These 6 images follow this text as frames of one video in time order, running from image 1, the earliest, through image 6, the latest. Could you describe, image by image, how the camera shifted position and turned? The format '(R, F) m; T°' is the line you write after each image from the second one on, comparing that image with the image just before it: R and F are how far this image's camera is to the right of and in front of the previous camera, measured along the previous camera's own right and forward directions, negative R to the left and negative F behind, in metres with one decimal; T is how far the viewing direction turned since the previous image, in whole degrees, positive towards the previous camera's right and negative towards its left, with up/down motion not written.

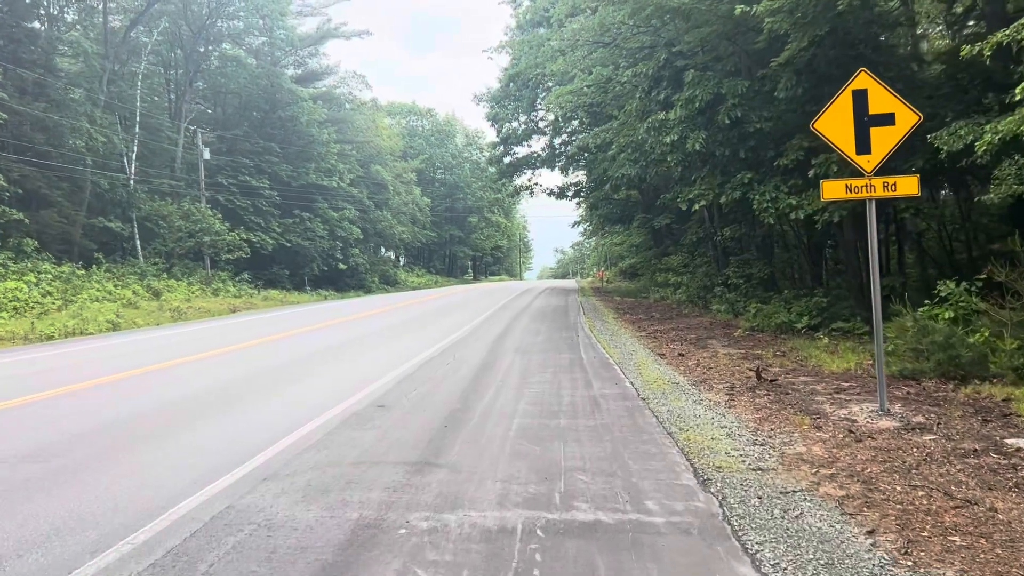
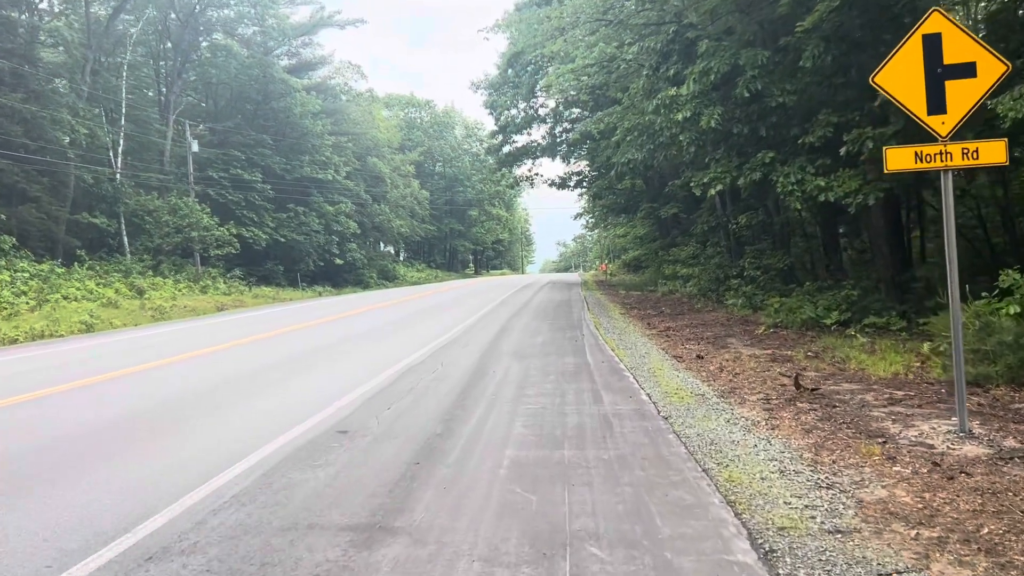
(+0.1, +1.3) m; 0°
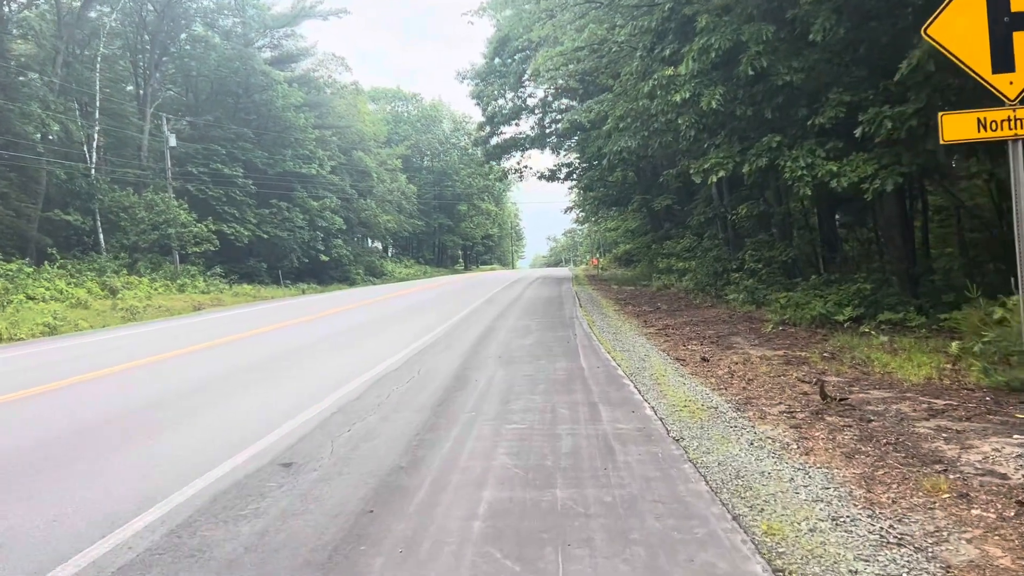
(+0.1, +1.0) m; +1°
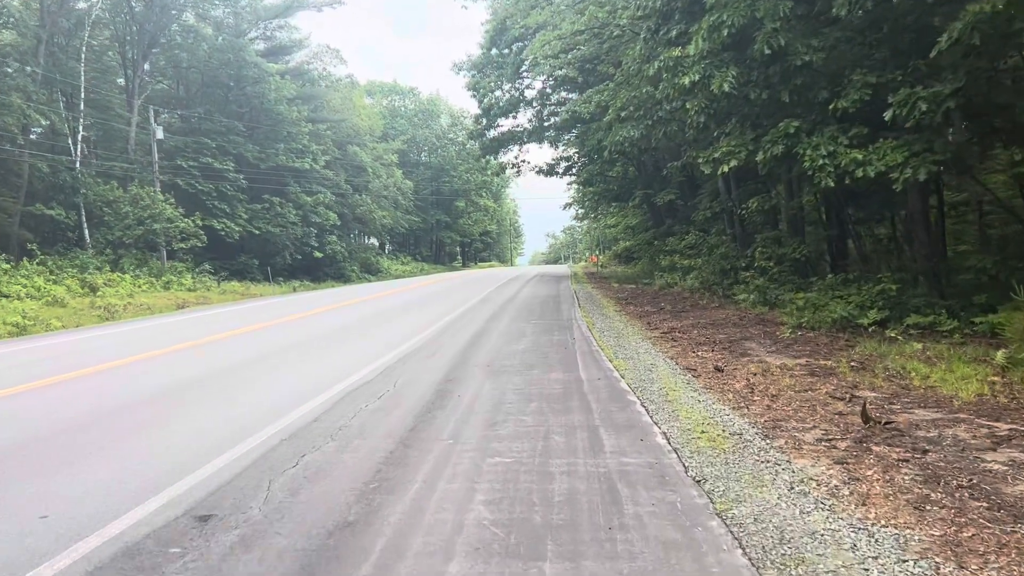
(+0.1, +1.0) m; 0°
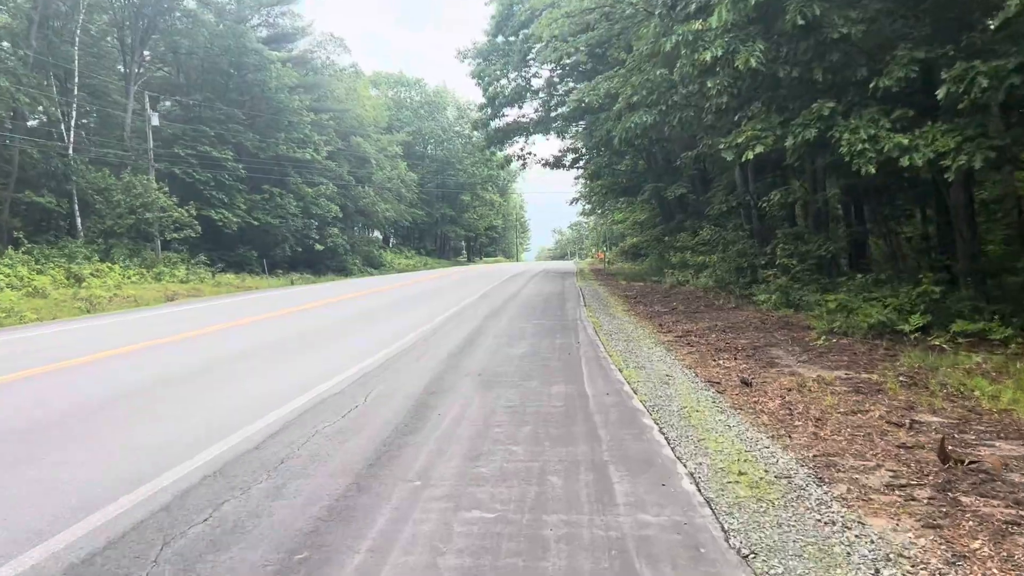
(+0.1, +1.1) m; 0°
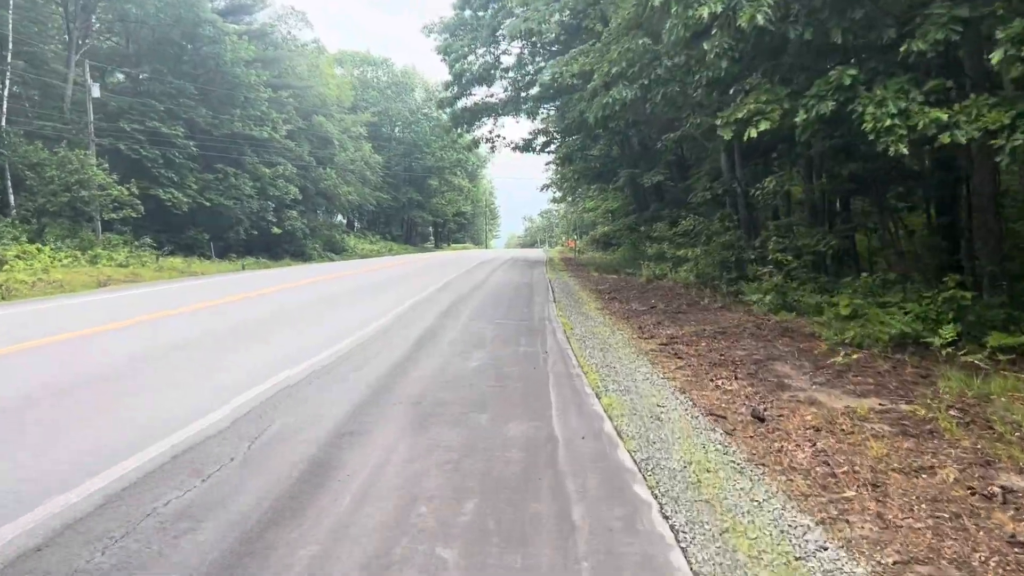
(+0.1, +1.6) m; +2°
